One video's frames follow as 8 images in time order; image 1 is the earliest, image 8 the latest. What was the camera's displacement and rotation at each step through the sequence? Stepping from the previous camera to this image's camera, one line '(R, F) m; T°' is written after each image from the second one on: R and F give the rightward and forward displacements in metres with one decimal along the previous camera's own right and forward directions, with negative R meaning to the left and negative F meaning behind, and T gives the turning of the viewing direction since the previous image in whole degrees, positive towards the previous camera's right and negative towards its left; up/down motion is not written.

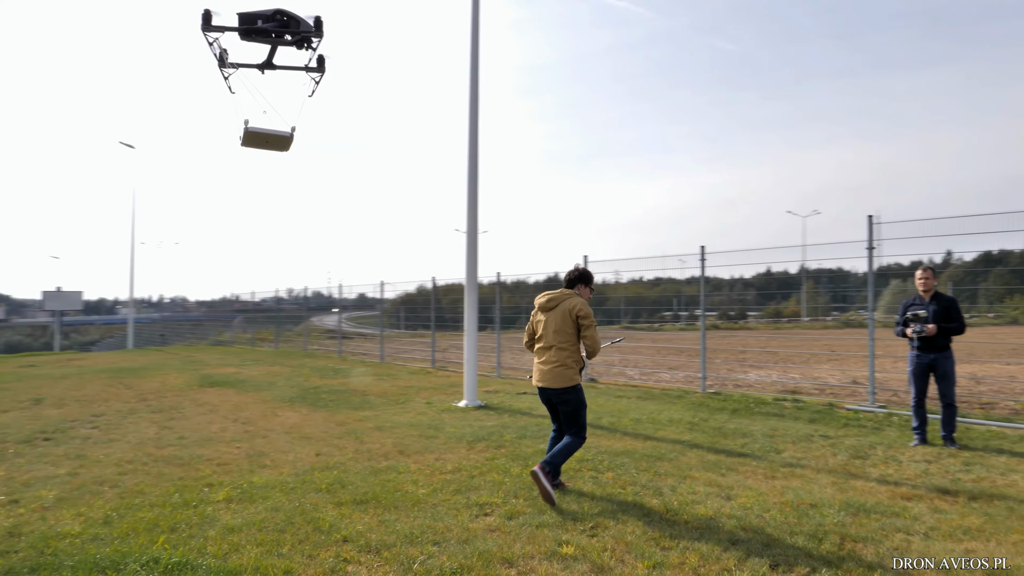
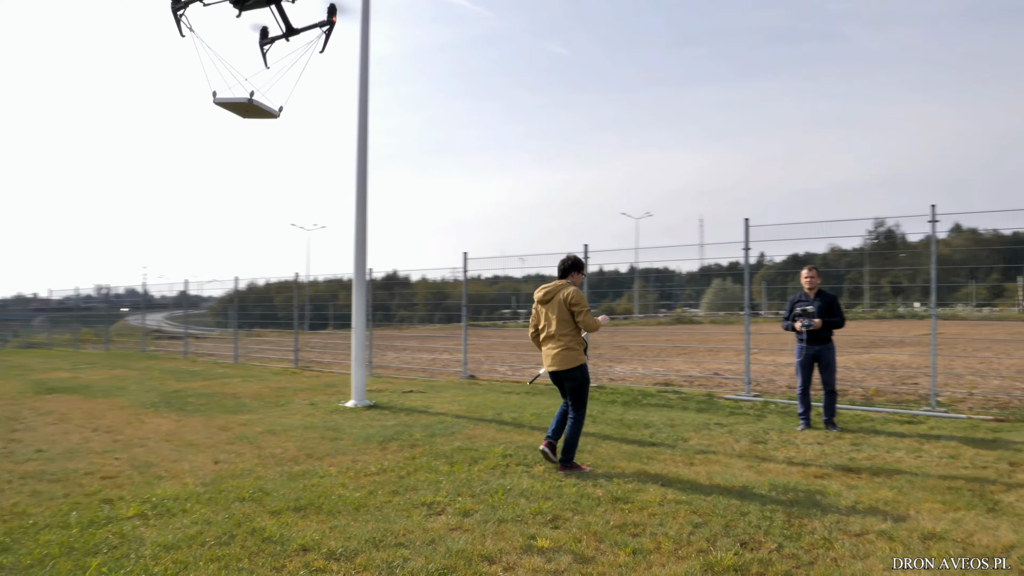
(-0.7, +0.1) m; +13°
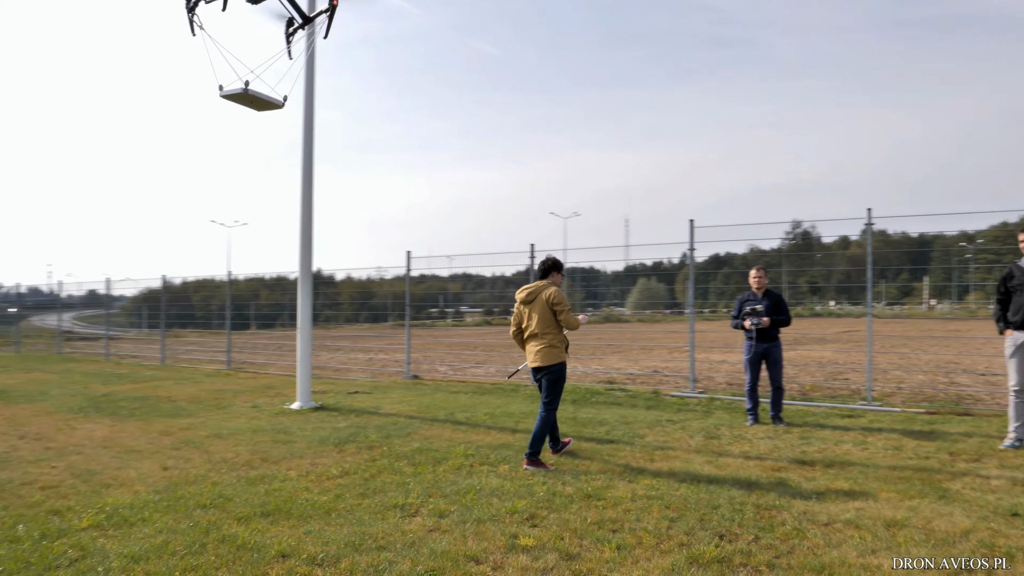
(-0.3, 0.0) m; +6°
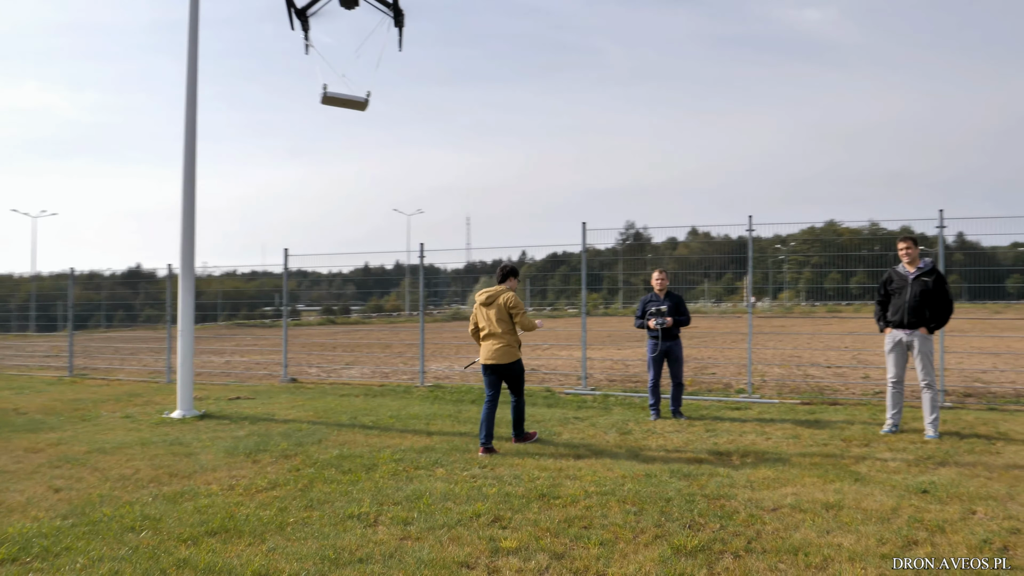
(-0.8, +0.1) m; +13°
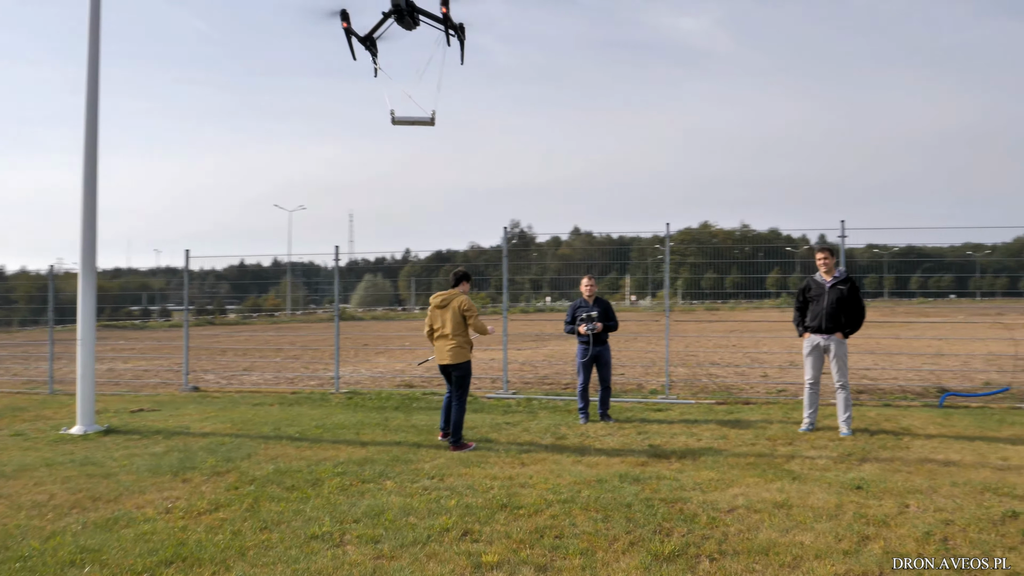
(-0.6, 0.0) m; +9°
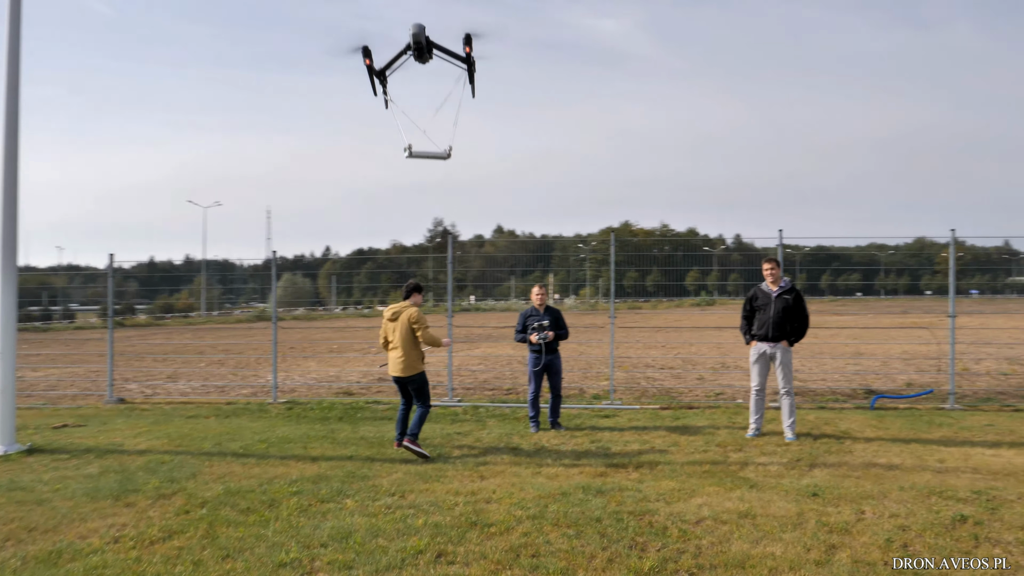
(-0.3, +0.1) m; +6°
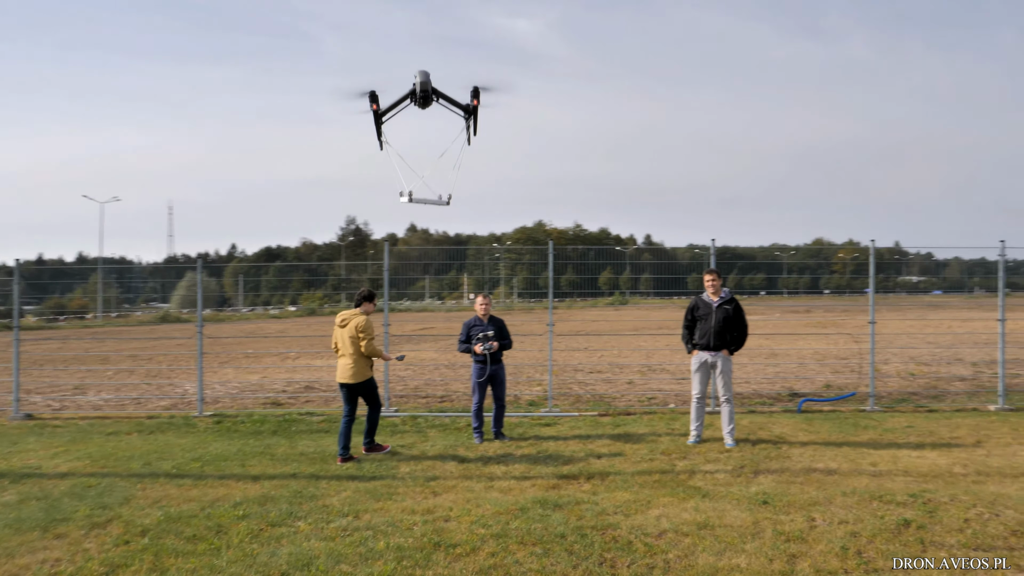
(-0.4, +0.1) m; +7°
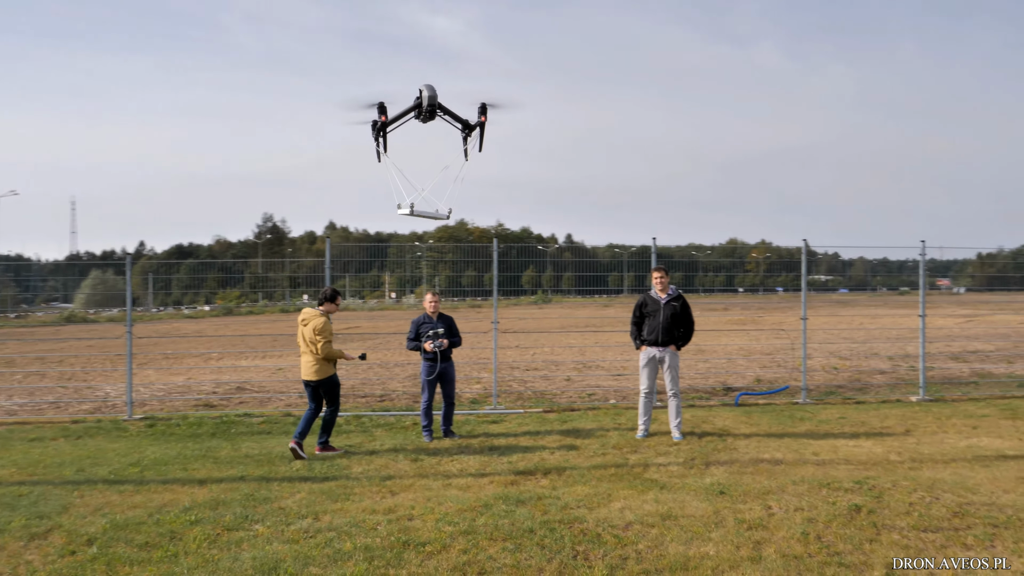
(-0.3, 0.0) m; +6°
